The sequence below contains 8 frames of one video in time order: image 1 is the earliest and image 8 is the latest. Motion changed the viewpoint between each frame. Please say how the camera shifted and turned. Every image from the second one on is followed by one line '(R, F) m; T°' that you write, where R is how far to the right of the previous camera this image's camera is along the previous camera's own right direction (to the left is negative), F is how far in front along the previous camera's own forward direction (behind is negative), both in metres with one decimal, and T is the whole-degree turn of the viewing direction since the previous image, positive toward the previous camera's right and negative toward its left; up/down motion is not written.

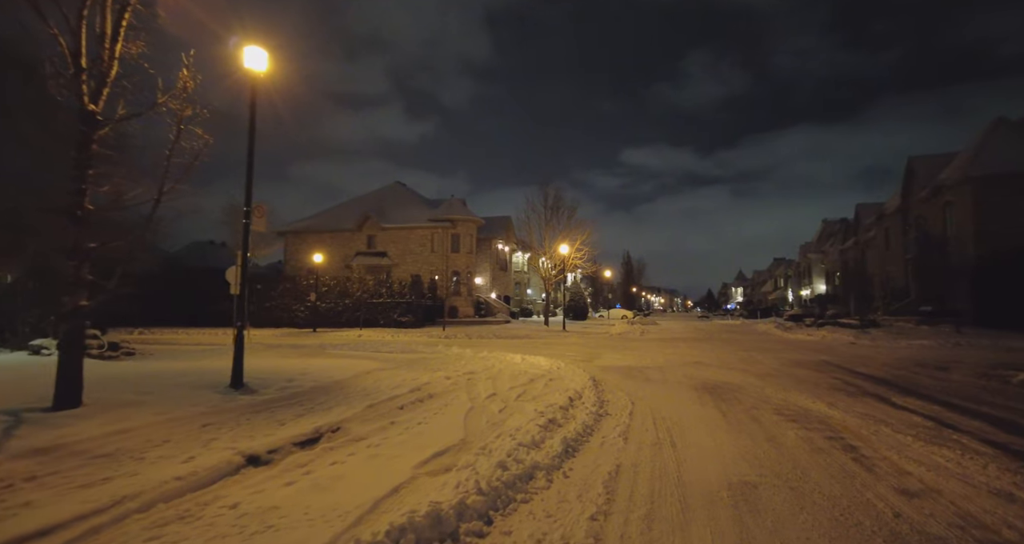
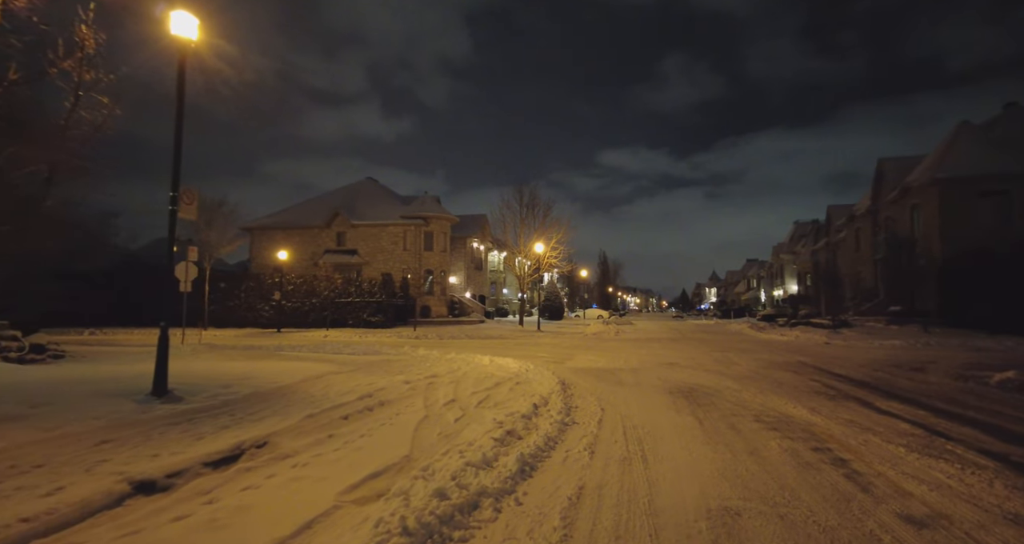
(+0.3, +0.8) m; +3°
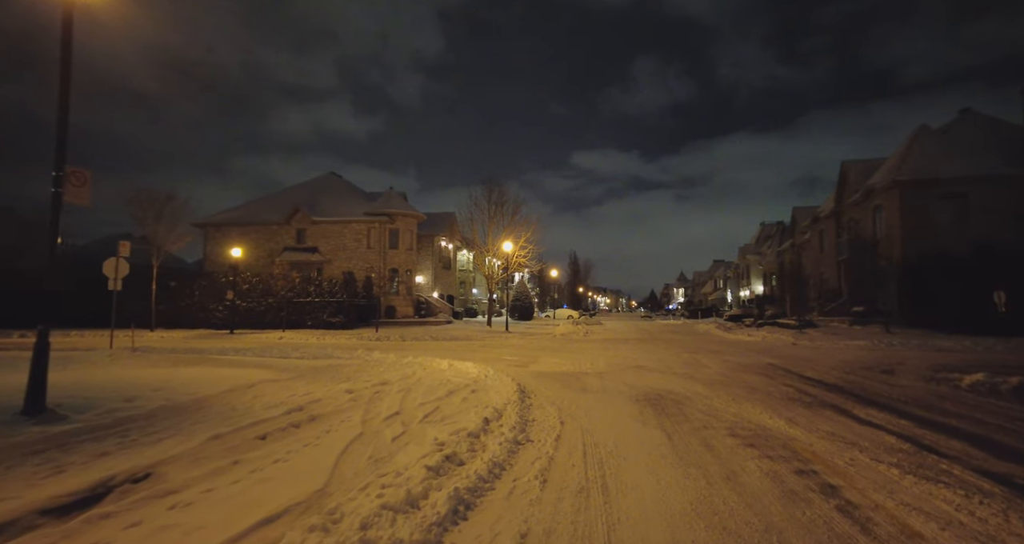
(+0.3, +0.9) m; +3°
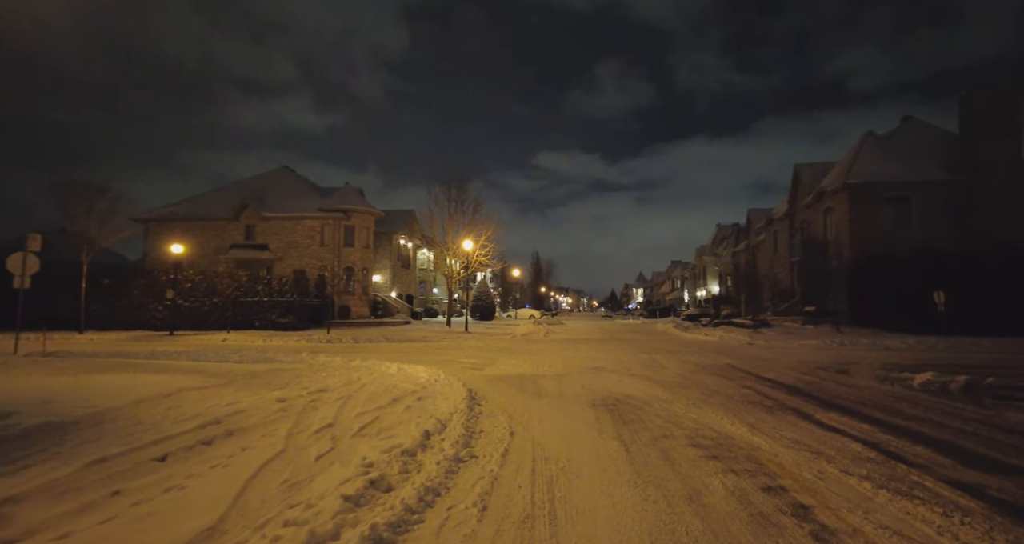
(+0.2, +0.7) m; +4°
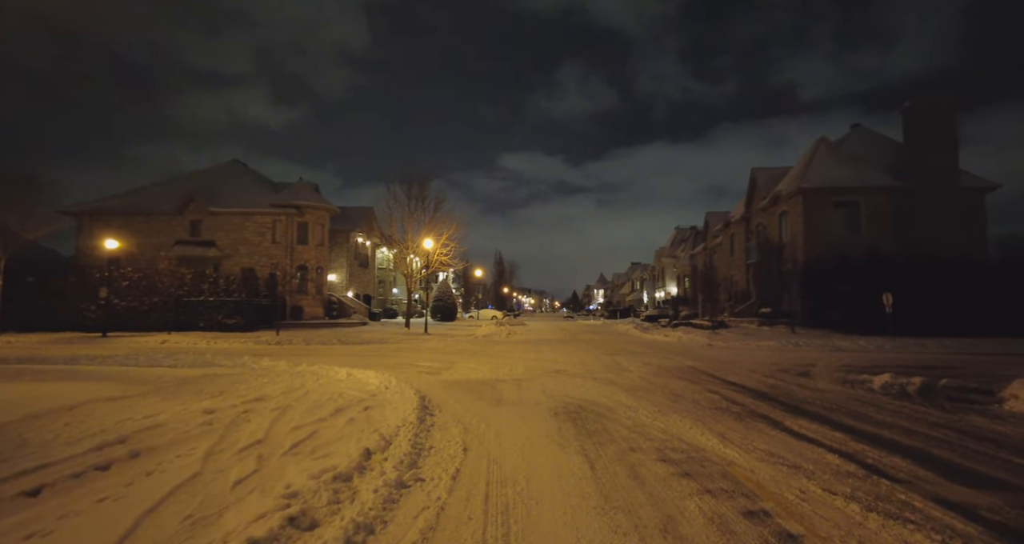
(+0.1, +0.6) m; +4°
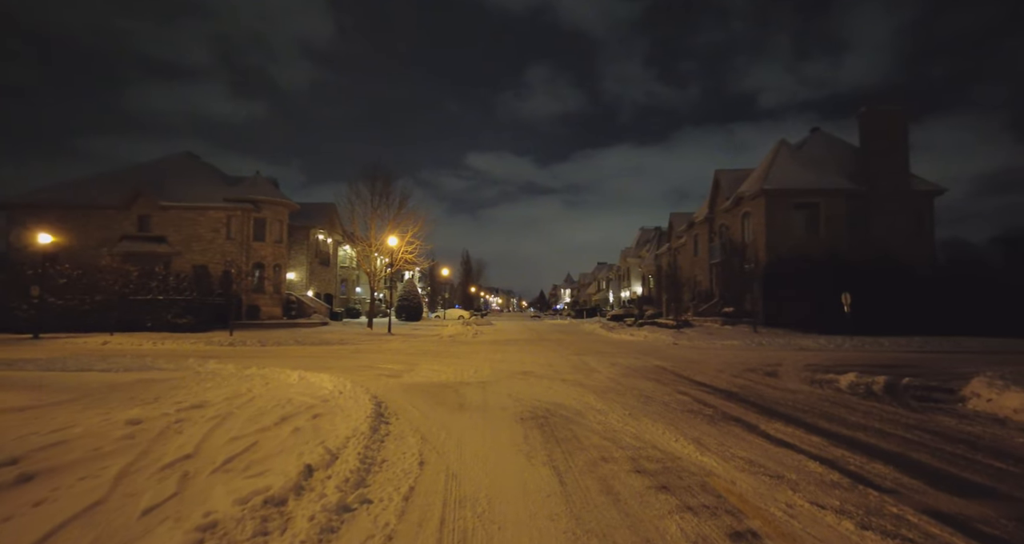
(+0.1, +0.5) m; +4°
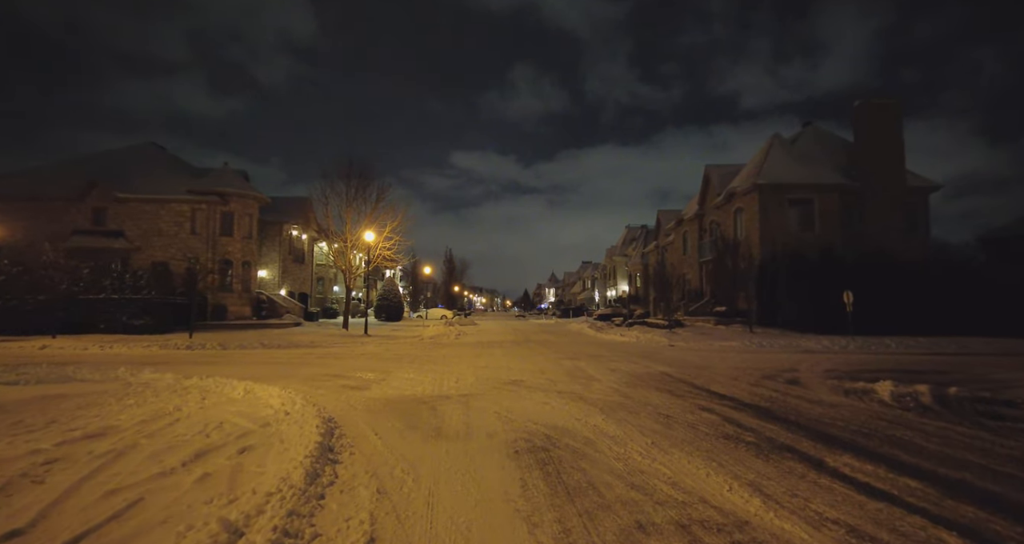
(-0.1, +1.7) m; +2°
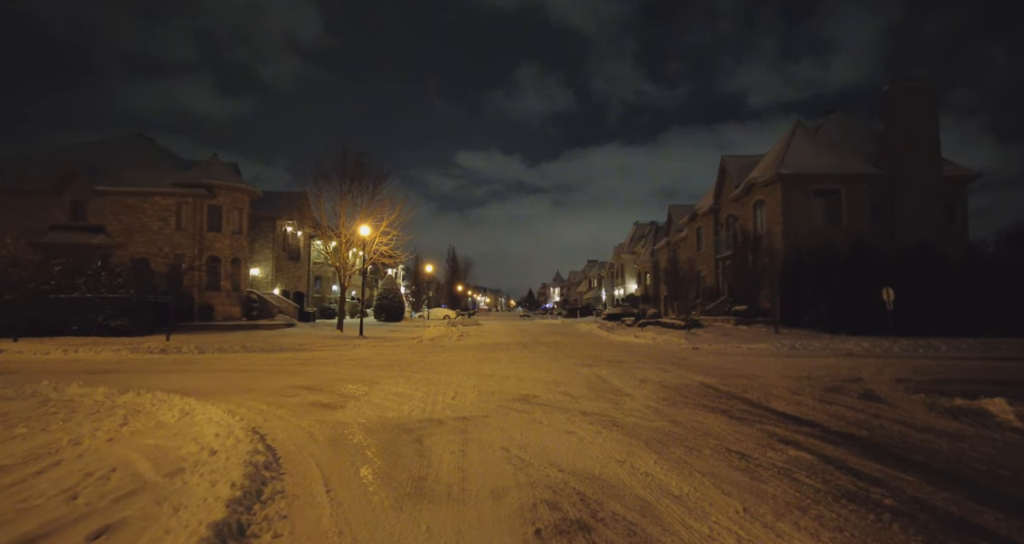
(-0.1, +2.1) m; 0°
